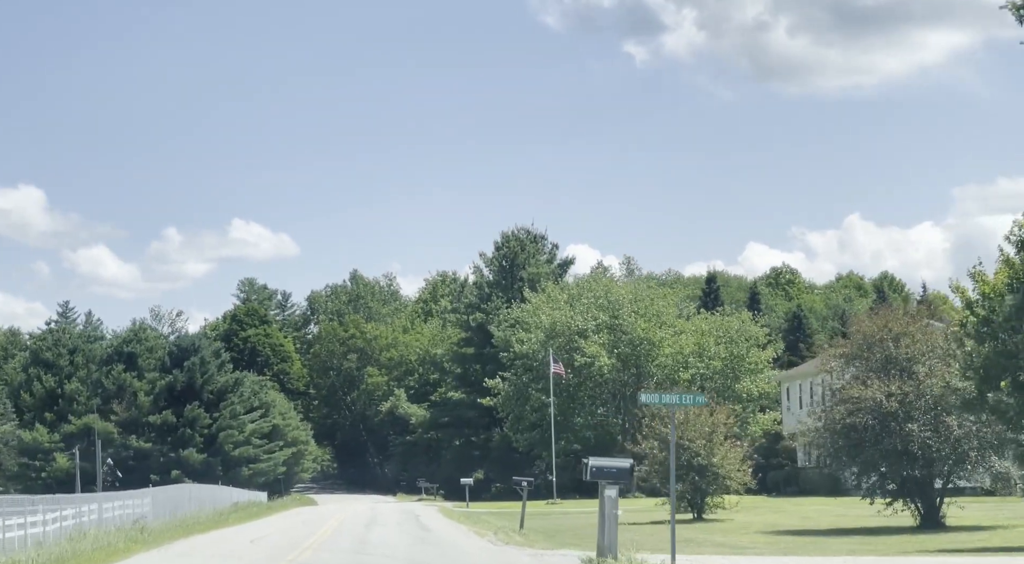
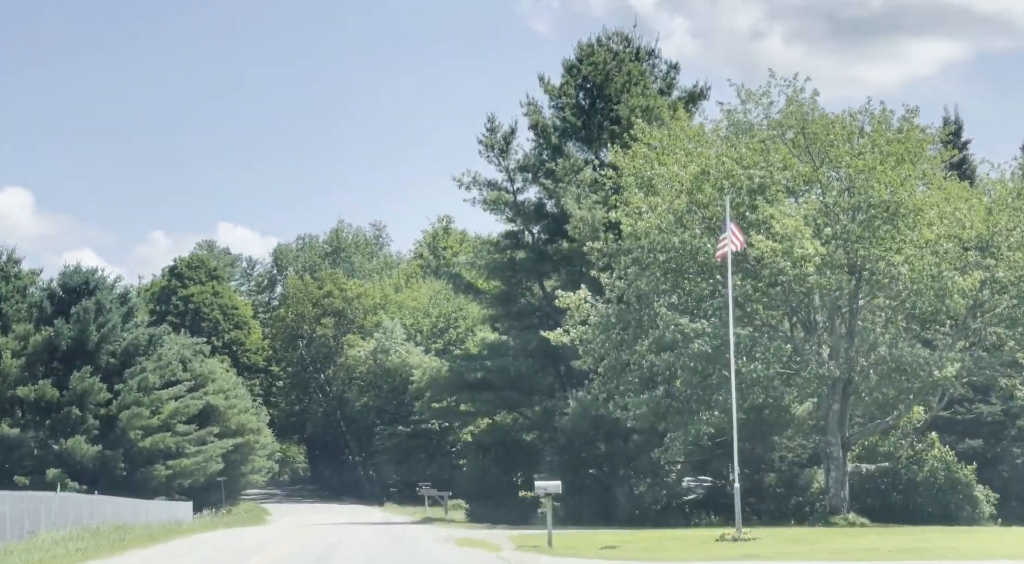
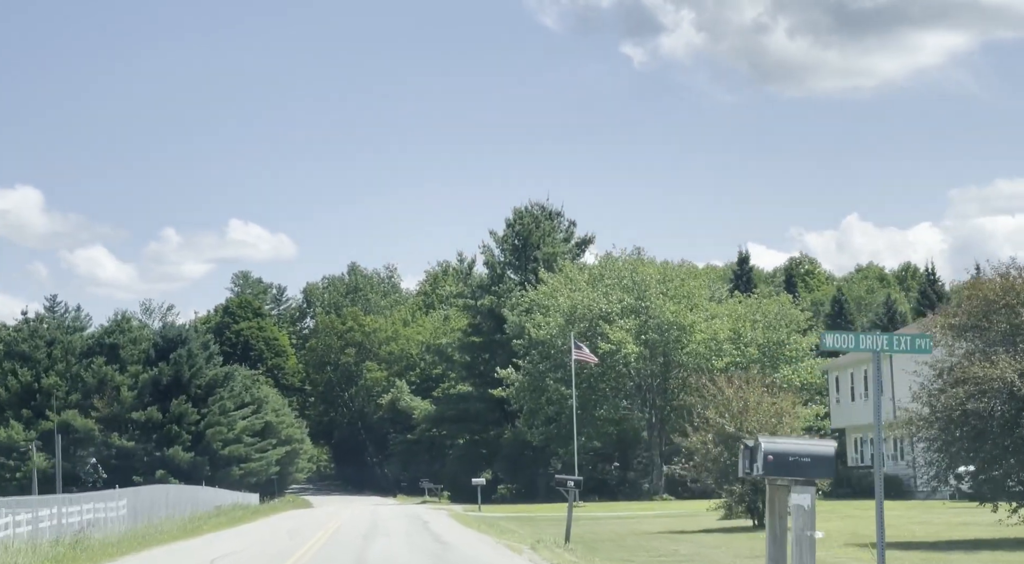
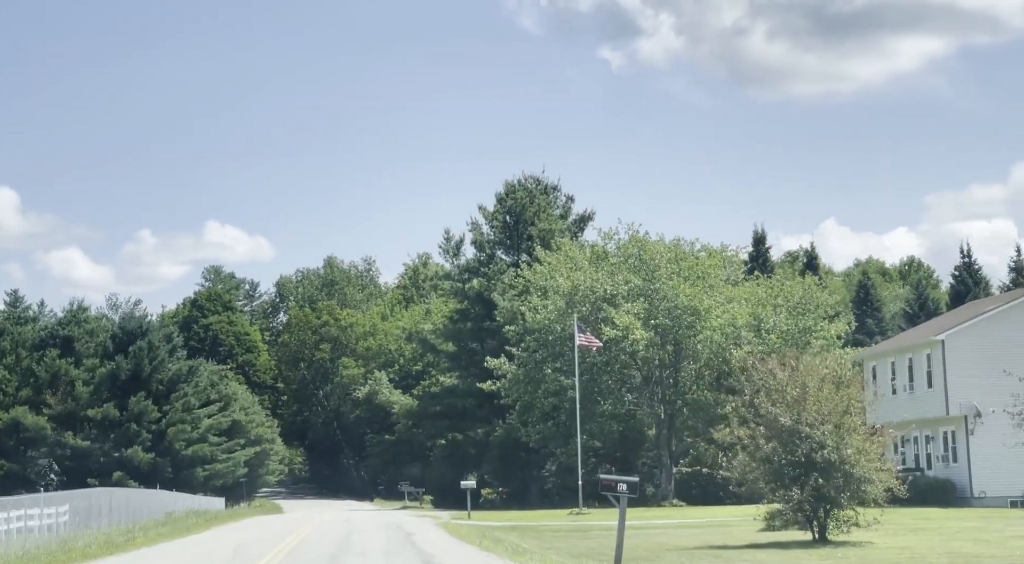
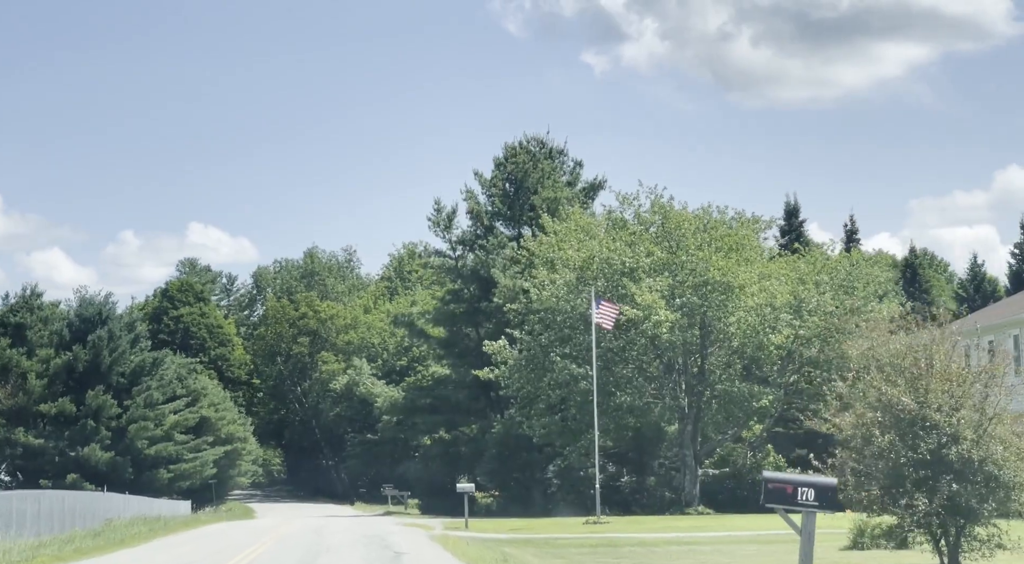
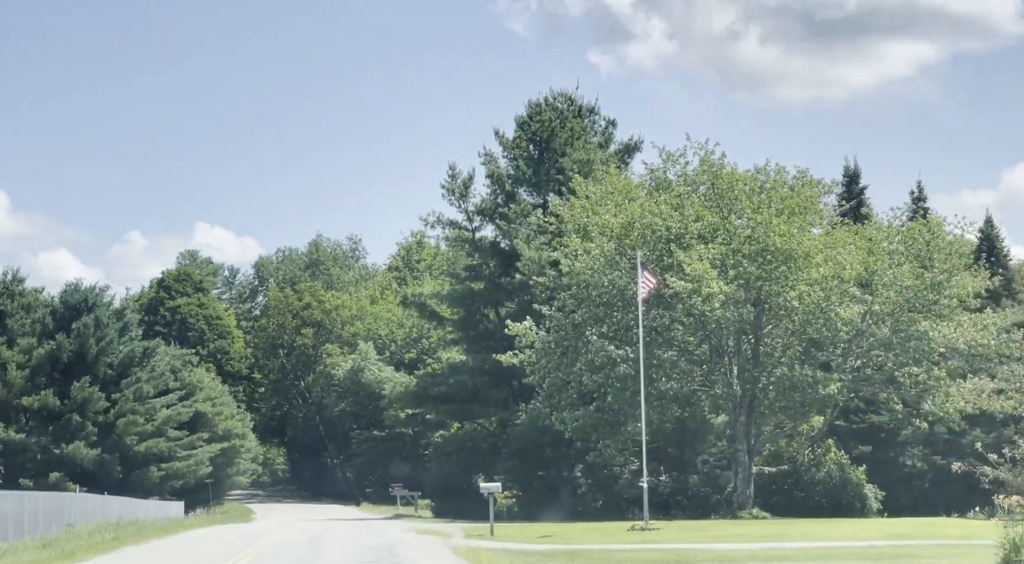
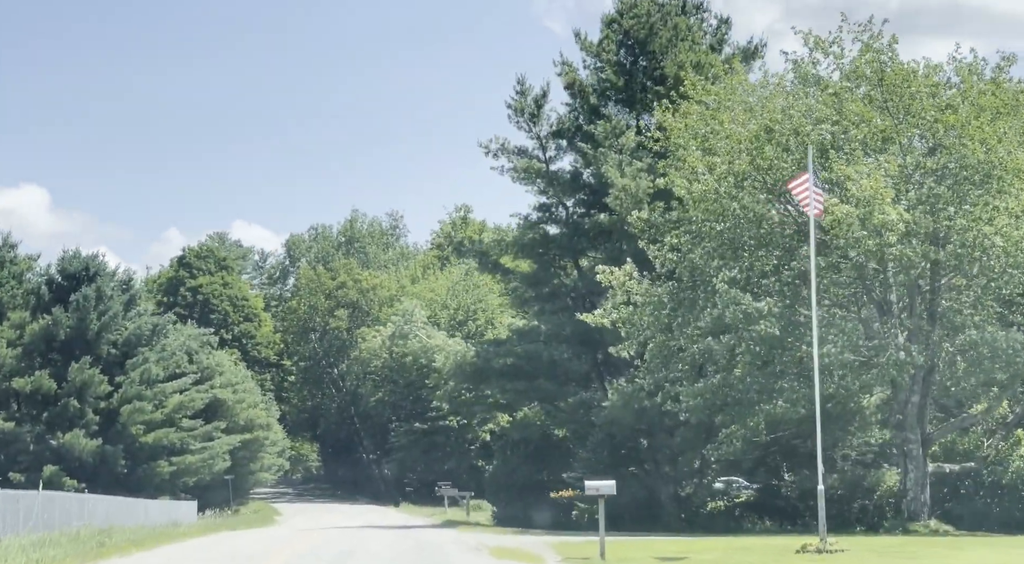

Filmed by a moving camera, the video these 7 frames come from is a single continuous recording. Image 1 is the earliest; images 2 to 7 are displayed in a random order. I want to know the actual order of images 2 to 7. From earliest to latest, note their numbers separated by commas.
3, 4, 5, 6, 2, 7
